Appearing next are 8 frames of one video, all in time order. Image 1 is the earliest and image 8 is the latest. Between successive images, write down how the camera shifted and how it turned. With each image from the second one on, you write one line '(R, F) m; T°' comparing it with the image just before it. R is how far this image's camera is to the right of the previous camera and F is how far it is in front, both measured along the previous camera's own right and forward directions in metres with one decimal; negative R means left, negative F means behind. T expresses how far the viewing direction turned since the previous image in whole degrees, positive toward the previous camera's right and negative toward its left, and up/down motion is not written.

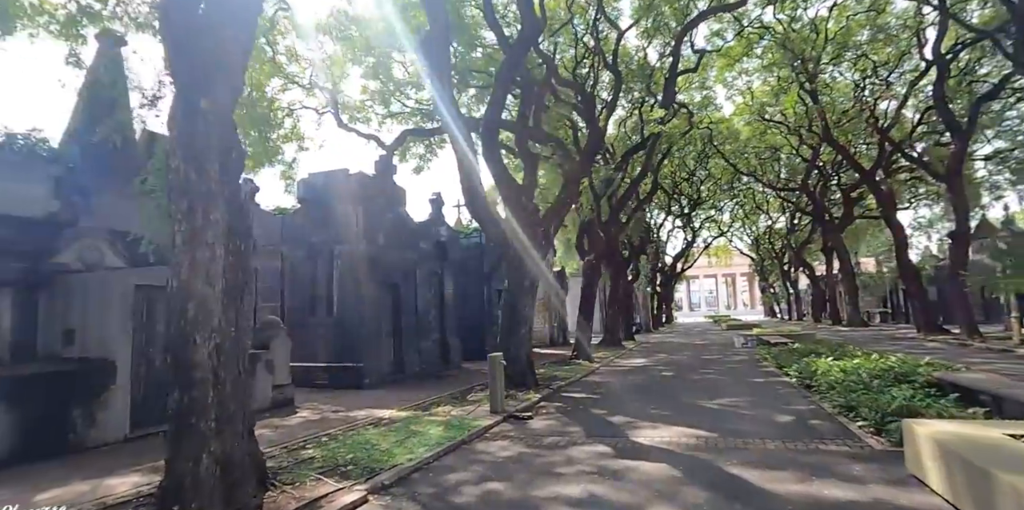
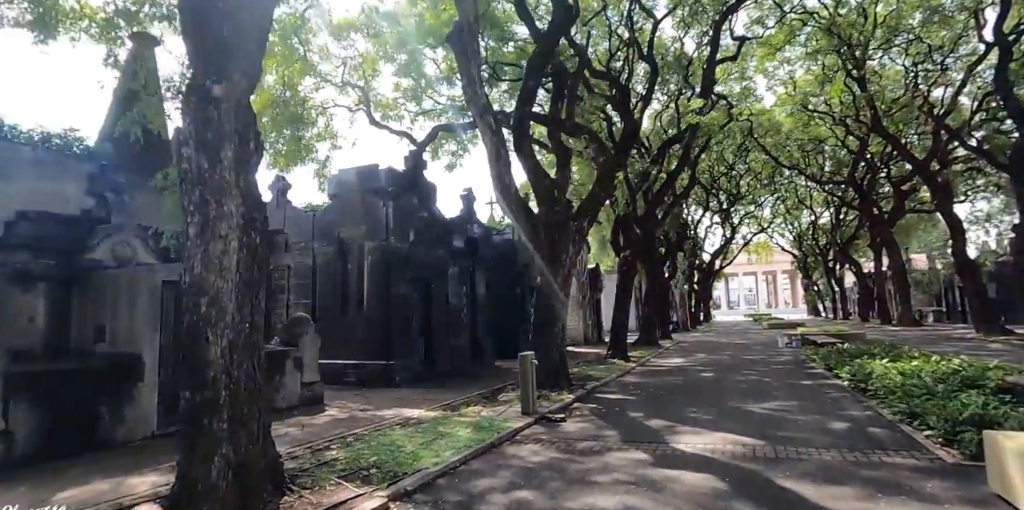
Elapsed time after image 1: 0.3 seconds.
(0.0, +0.4) m; -4°
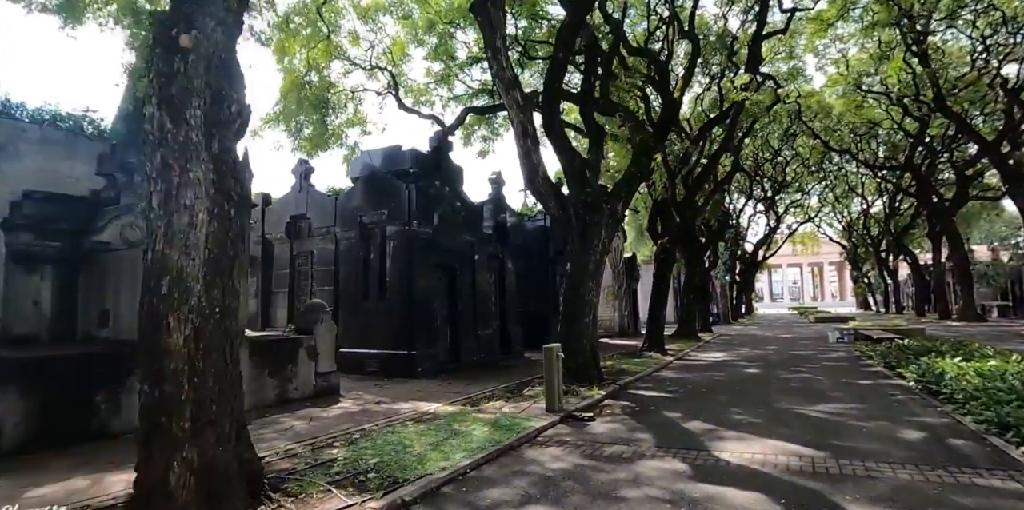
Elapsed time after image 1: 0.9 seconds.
(+0.2, +0.7) m; -4°
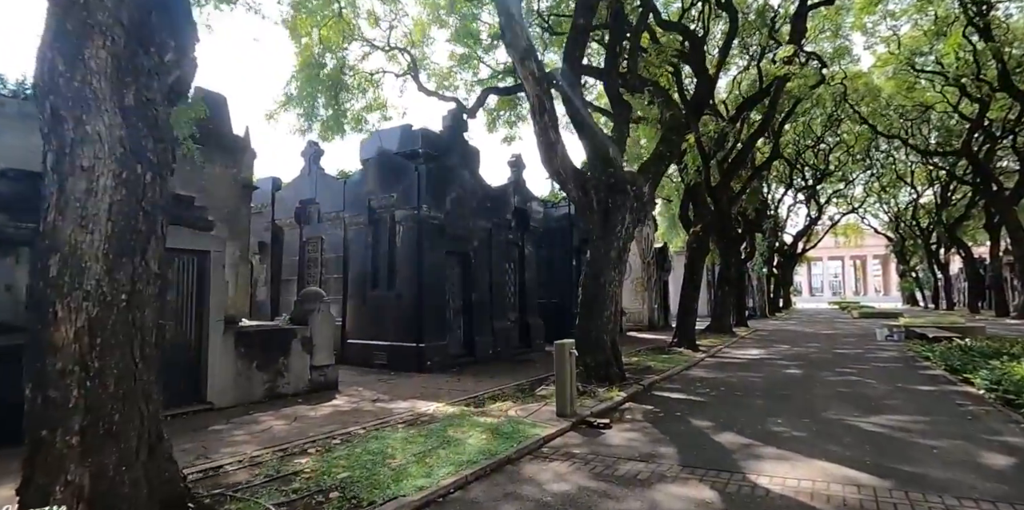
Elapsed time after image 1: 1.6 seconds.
(+0.3, +0.9) m; -3°
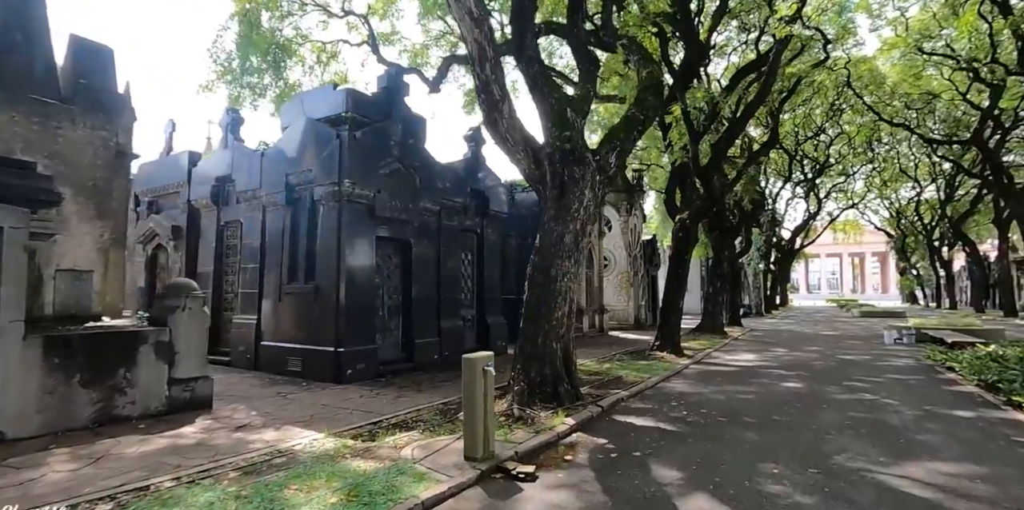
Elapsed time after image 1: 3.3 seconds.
(+1.0, +2.0) m; 0°
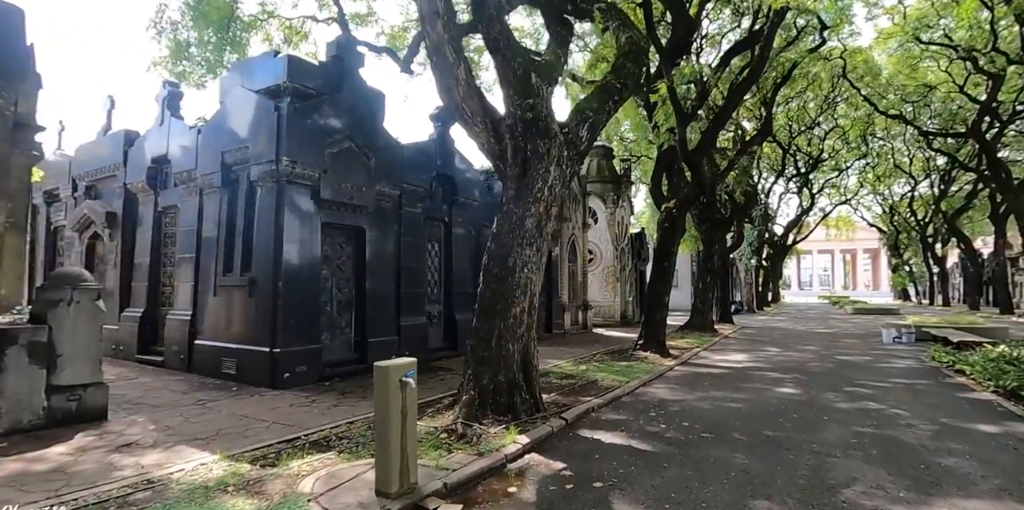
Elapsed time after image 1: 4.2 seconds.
(+0.5, +1.1) m; +1°
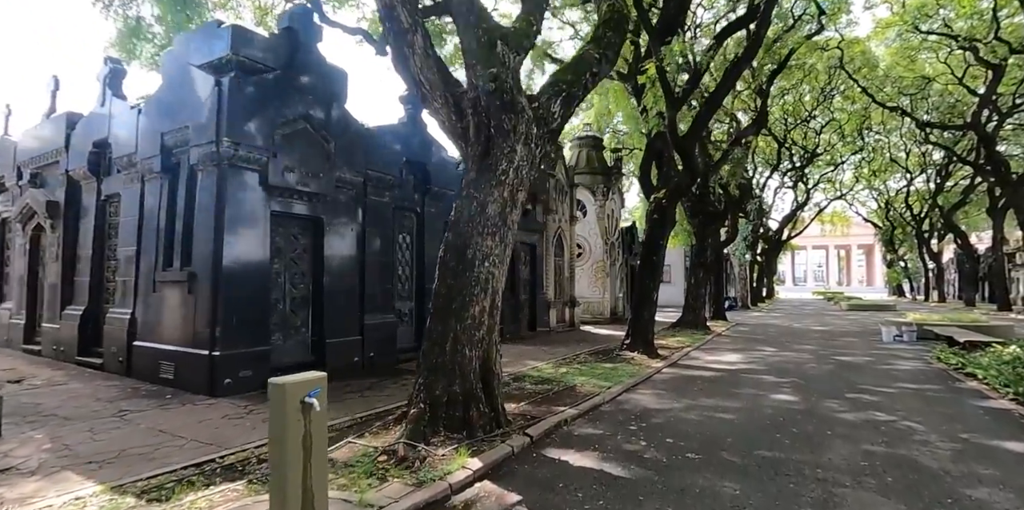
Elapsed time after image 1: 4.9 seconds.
(+0.4, +0.8) m; 0°
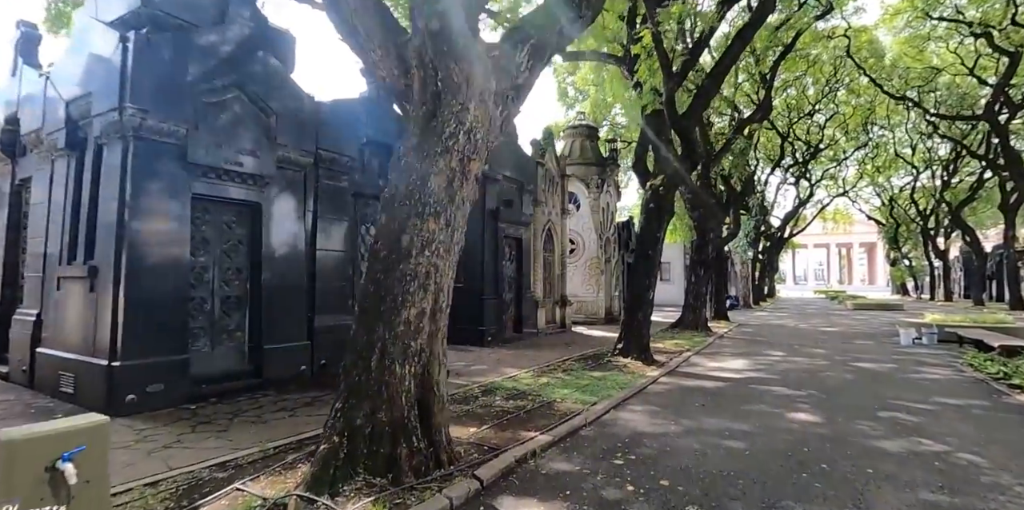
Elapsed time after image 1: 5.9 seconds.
(+0.4, +1.2) m; 0°
